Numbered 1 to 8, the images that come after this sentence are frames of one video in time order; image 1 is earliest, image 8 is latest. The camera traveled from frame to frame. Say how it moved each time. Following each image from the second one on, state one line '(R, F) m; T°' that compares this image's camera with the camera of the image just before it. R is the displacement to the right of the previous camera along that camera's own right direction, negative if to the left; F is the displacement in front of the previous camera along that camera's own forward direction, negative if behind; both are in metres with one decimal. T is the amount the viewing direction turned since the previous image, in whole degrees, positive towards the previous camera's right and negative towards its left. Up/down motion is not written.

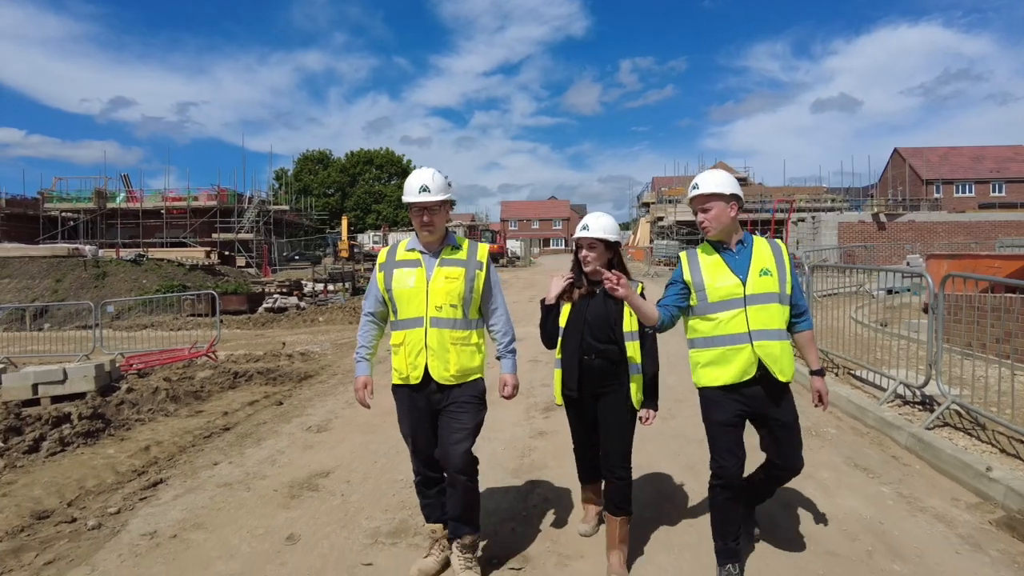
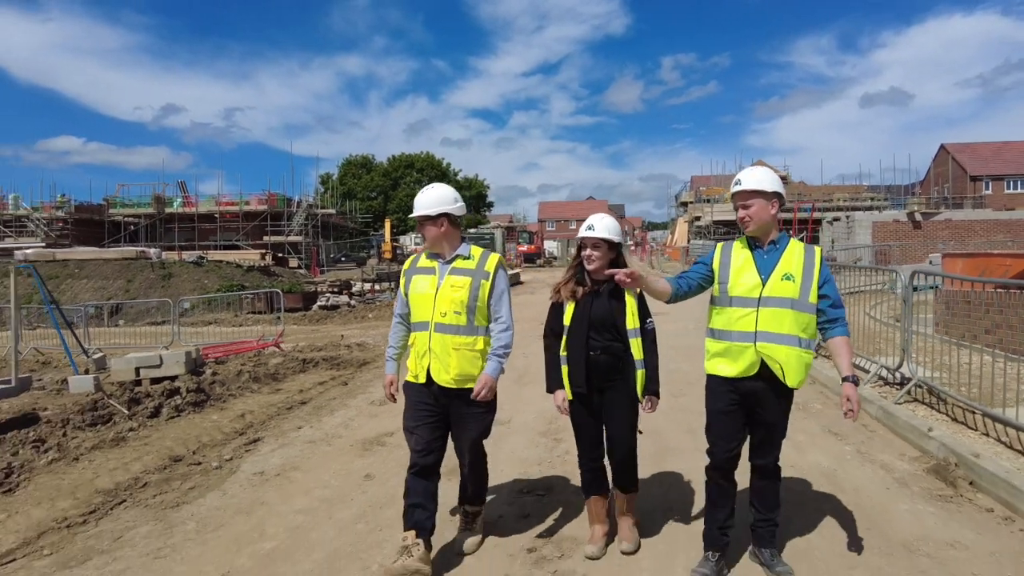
(+0.1, -1.1) m; -3°
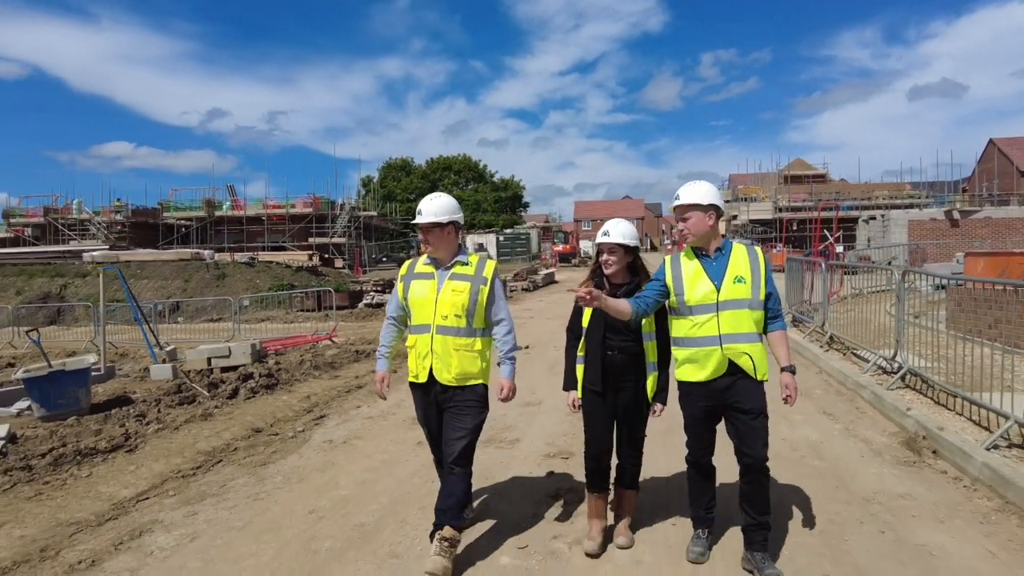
(+0.1, -0.9) m; -3°
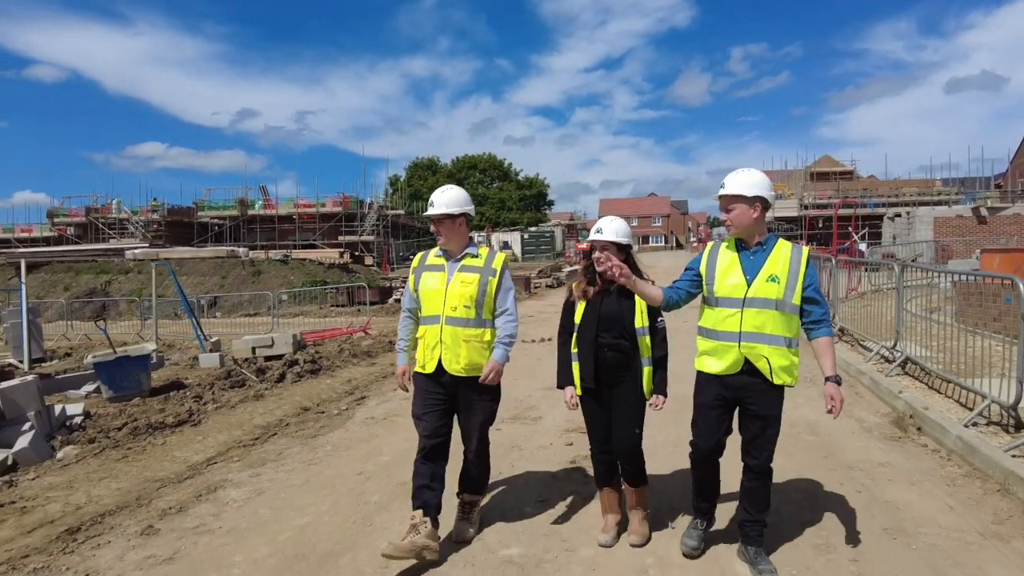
(0.0, -0.7) m; -2°
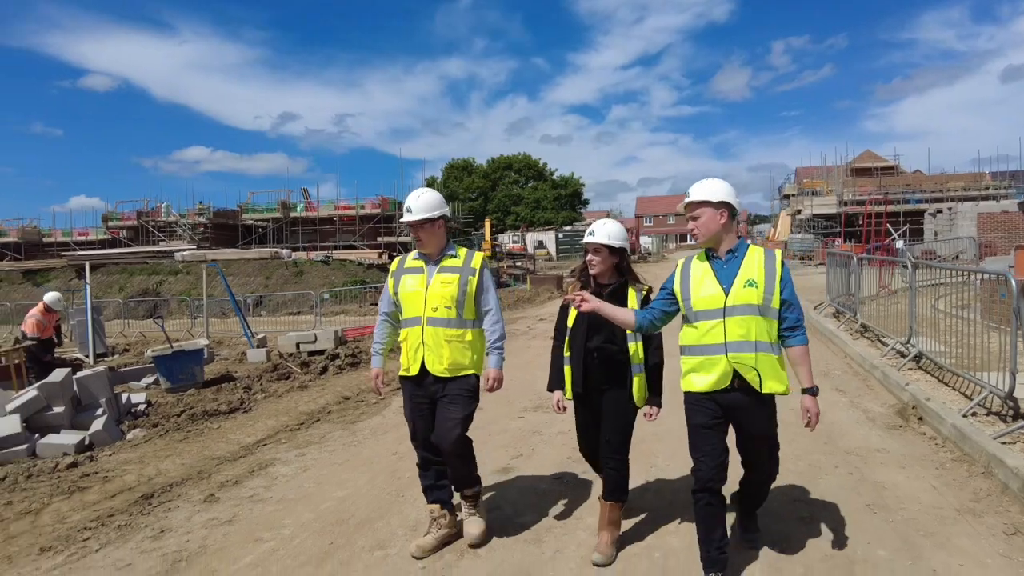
(+0.2, -0.5) m; -3°
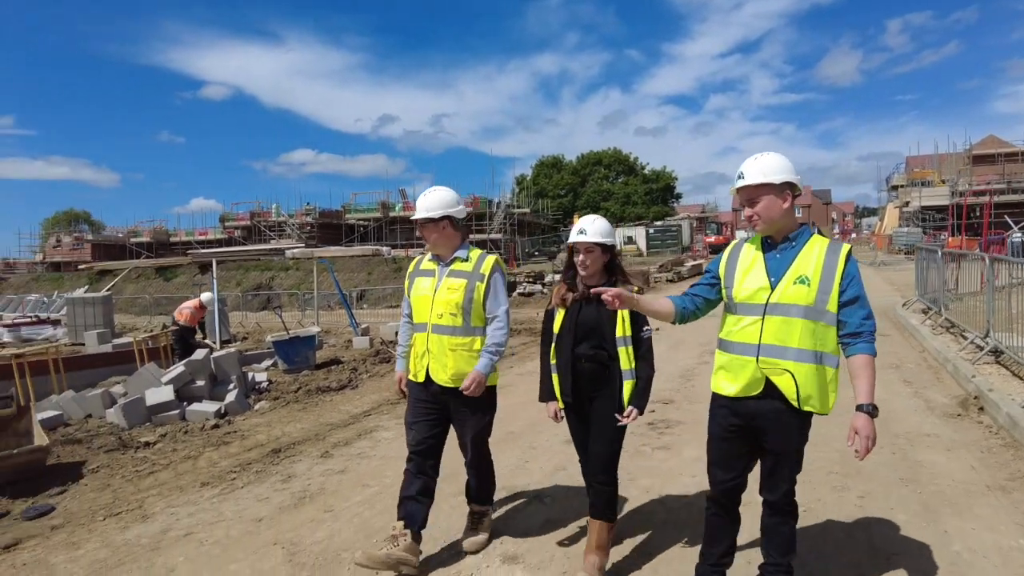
(+0.2, -0.7) m; -8°
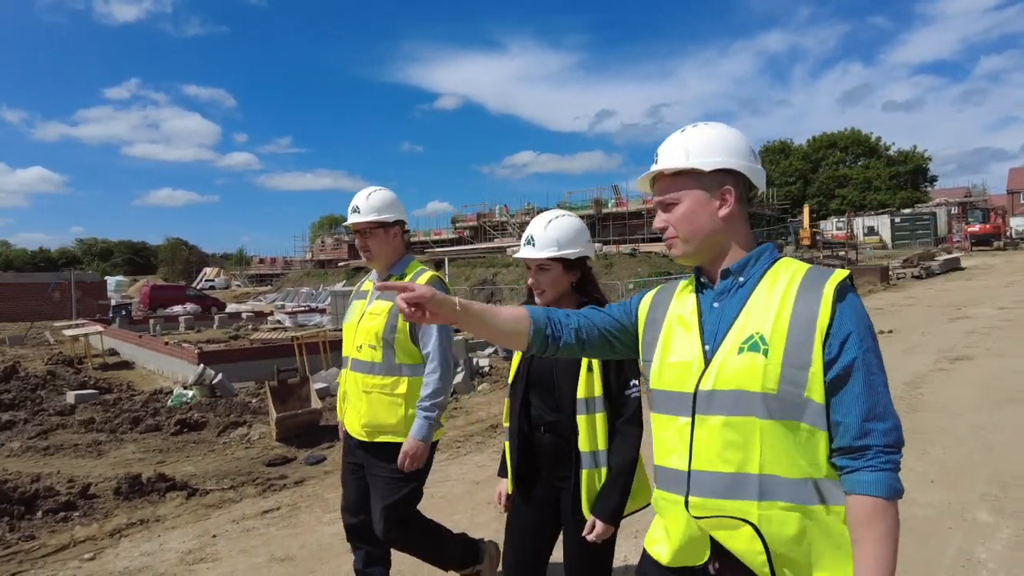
(+0.2, -0.4) m; -19°
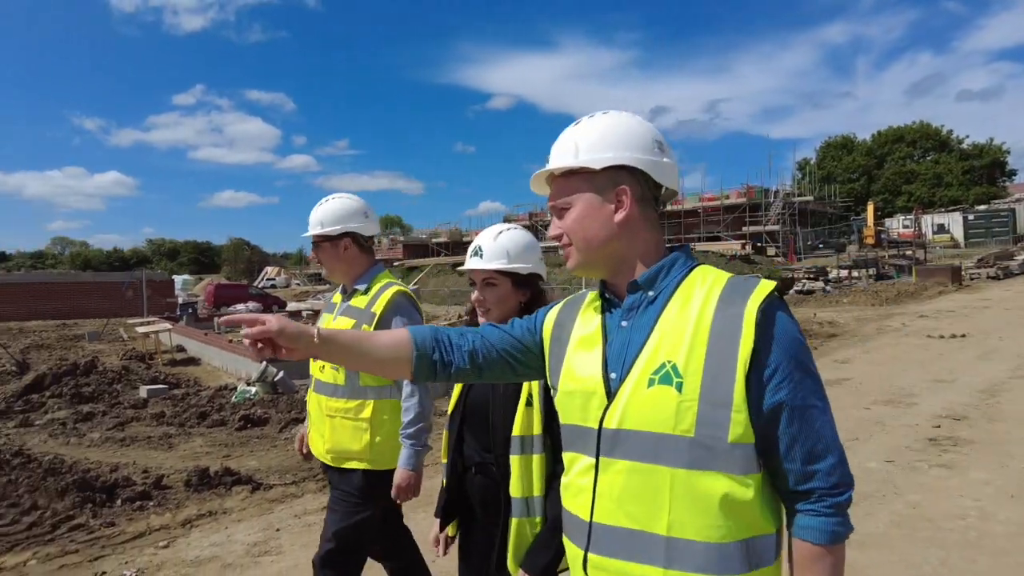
(0.0, 0.0) m; -4°
